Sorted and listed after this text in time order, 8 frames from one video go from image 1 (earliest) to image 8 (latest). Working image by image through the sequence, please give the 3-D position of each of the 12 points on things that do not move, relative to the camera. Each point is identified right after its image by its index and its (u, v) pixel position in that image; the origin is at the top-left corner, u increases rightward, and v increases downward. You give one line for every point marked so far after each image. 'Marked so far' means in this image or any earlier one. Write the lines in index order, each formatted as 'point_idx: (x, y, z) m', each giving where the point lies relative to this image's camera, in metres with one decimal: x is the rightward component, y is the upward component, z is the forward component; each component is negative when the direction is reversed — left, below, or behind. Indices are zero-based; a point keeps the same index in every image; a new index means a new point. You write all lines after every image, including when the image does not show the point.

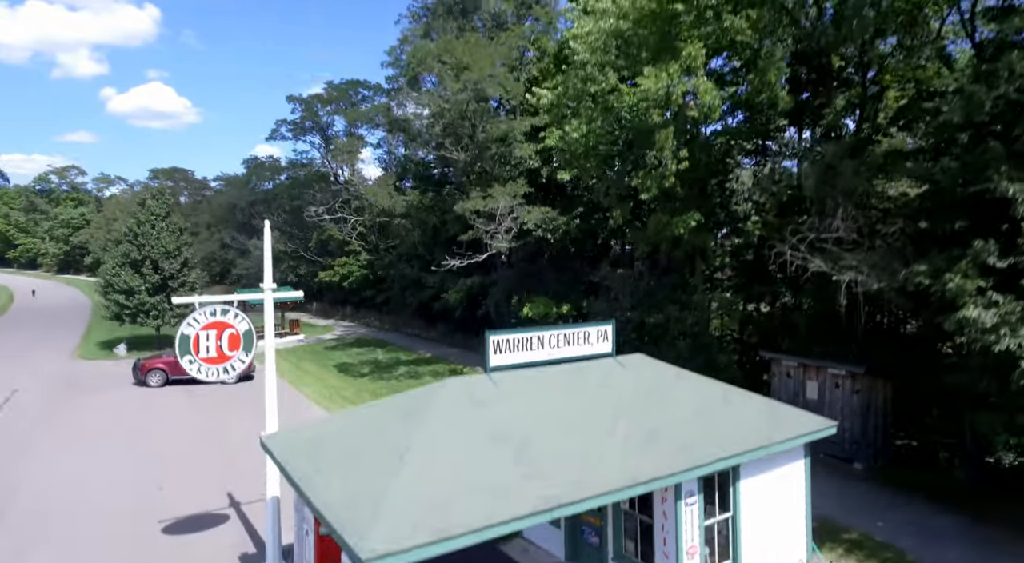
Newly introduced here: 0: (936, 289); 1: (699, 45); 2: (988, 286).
0: (+6.1, -0.1, +9.3) m
1: (+3.7, +4.6, +12.8) m
2: (+6.5, 0.0, +8.8) m
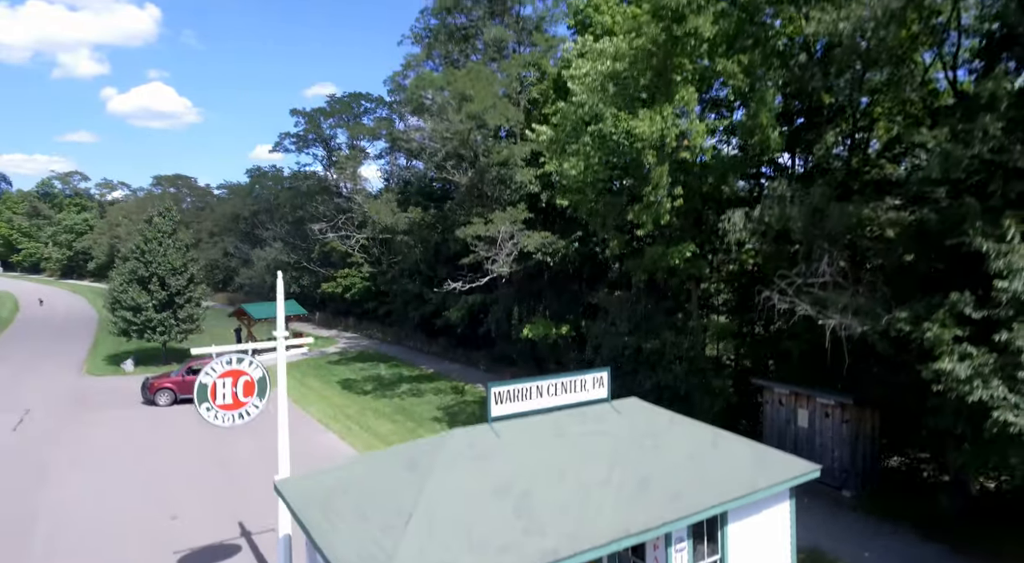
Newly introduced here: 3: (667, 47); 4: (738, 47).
0: (+6.1, -0.8, +9.7) m
1: (+3.7, +3.9, +13.3) m
2: (+6.5, -0.7, +9.3) m
3: (+3.3, +4.9, +13.5) m
4: (+4.6, +4.8, +13.2) m
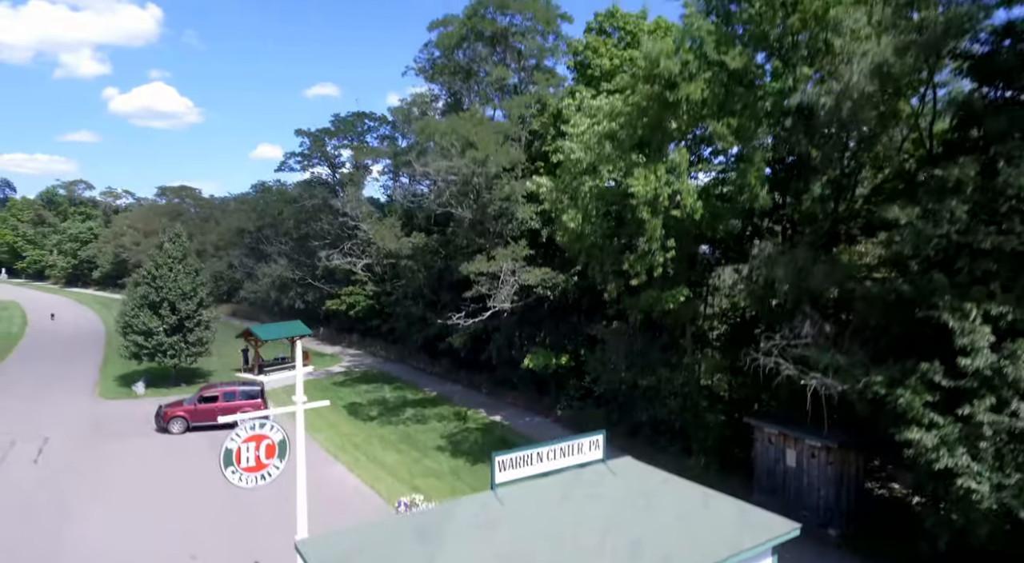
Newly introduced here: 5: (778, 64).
0: (+6.1, -1.9, +10.5) m
1: (+3.7, +2.8, +14.0) m
2: (+6.5, -1.8, +10.0) m
3: (+3.3, +3.8, +14.2) m
4: (+4.6, +3.7, +13.9) m
5: (+5.5, +4.5, +13.5) m
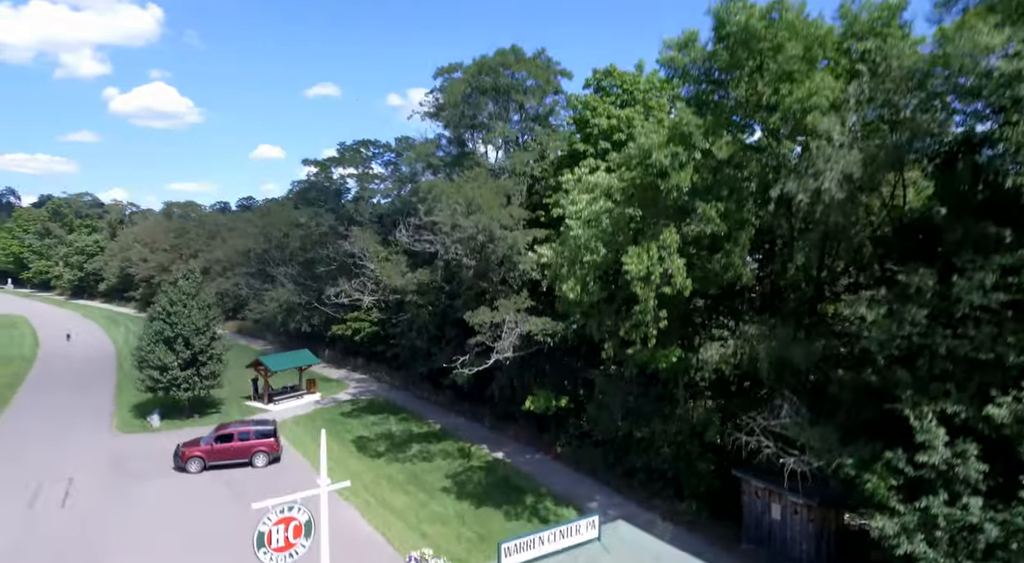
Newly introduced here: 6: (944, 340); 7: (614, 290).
0: (+6.2, -3.5, +11.5) m
1: (+3.8, +1.2, +15.1) m
2: (+6.6, -3.5, +11.1) m
3: (+3.4, +2.1, +15.3) m
4: (+4.7, +2.0, +15.0) m
5: (+5.6, +2.8, +14.6) m
6: (+7.2, -1.0, +10.8) m
7: (+2.7, -0.2, +17.0) m
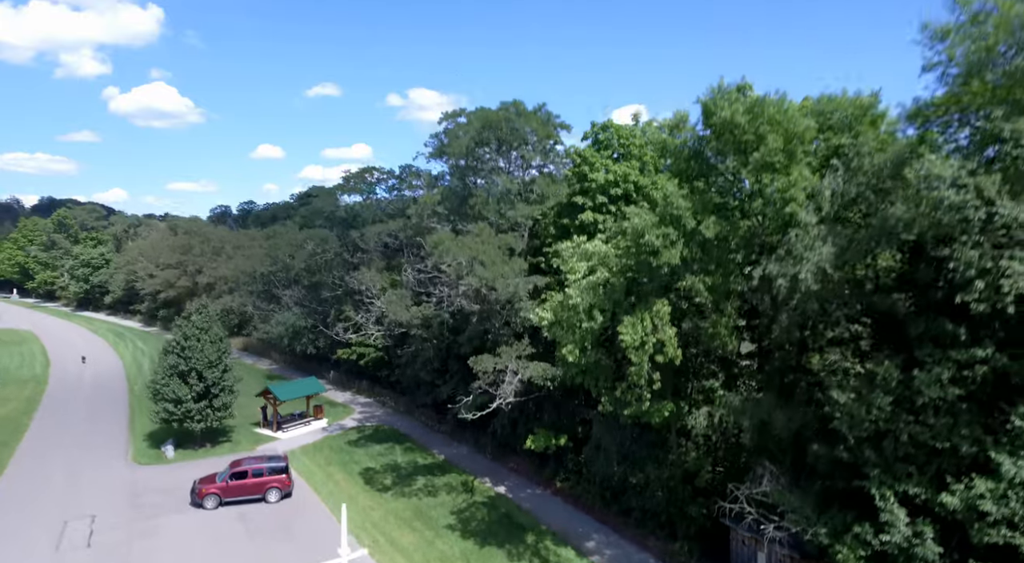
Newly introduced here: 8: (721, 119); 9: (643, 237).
0: (+6.2, -5.2, +12.7) m
1: (+3.8, -0.5, +16.2) m
2: (+6.6, -5.2, +12.2) m
3: (+3.4, +0.4, +16.5) m
4: (+4.8, +0.3, +16.1) m
5: (+5.7, +1.1, +15.7) m
6: (+7.2, -2.7, +11.9) m
7: (+2.7, -1.9, +18.2) m
8: (+4.8, +3.7, +15.1) m
9: (+3.2, +1.1, +16.0) m
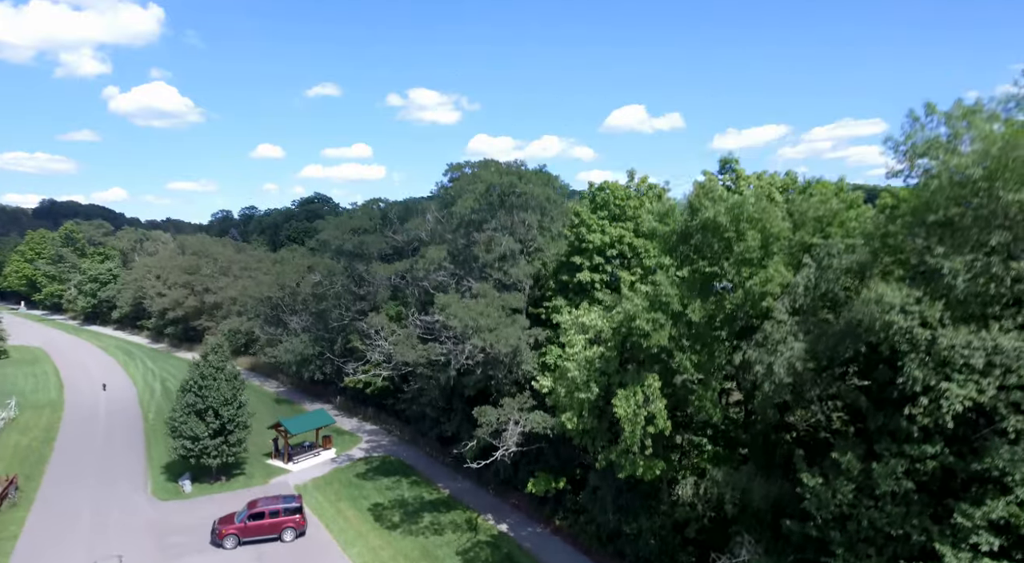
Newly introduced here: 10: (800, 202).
0: (+6.3, -7.4, +14.2) m
1: (+3.9, -2.6, +17.7) m
2: (+6.7, -7.3, +13.7) m
3: (+3.5, -1.7, +18.0) m
4: (+4.8, -1.8, +17.6) m
5: (+5.8, -1.0, +17.2) m
6: (+7.3, -4.8, +13.4) m
7: (+2.8, -4.1, +19.7) m
8: (+4.9, +1.6, +16.6) m
9: (+3.3, -1.0, +17.5) m
10: (+7.4, +2.0, +16.8) m
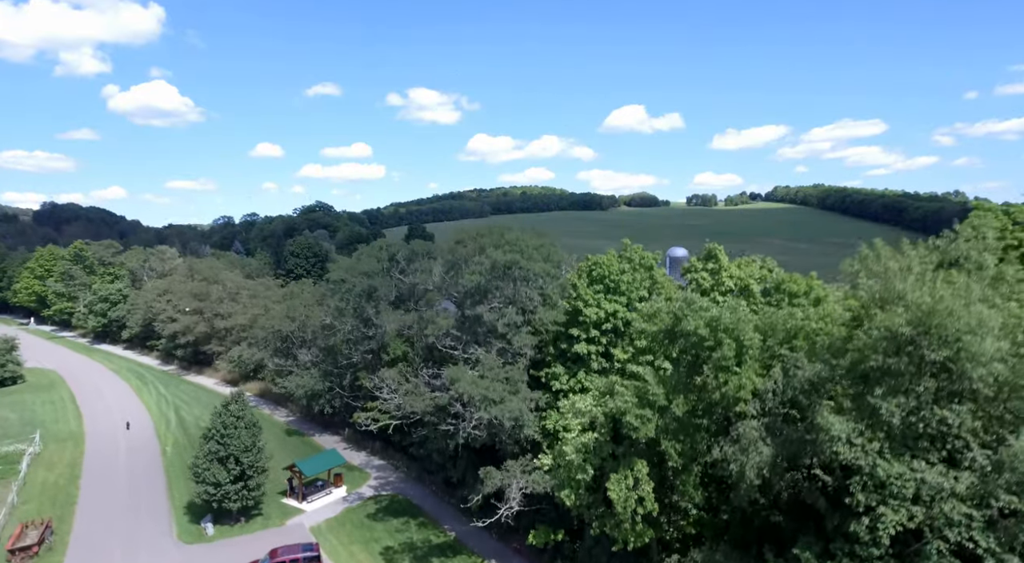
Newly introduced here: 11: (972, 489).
0: (+6.4, -10.3, +16.4) m
1: (+4.0, -5.6, +19.9) m
2: (+6.8, -10.3, +15.9) m
3: (+3.6, -4.6, +20.1) m
4: (+5.0, -4.8, +19.8) m
5: (+5.9, -4.0, +19.4) m
6: (+7.4, -7.8, +15.6) m
7: (+2.9, -7.0, +21.8) m
8: (+5.0, -1.3, +18.7) m
9: (+3.4, -4.0, +19.7) m
10: (+7.5, -1.0, +19.0) m
11: (+9.4, -4.3, +13.3) m
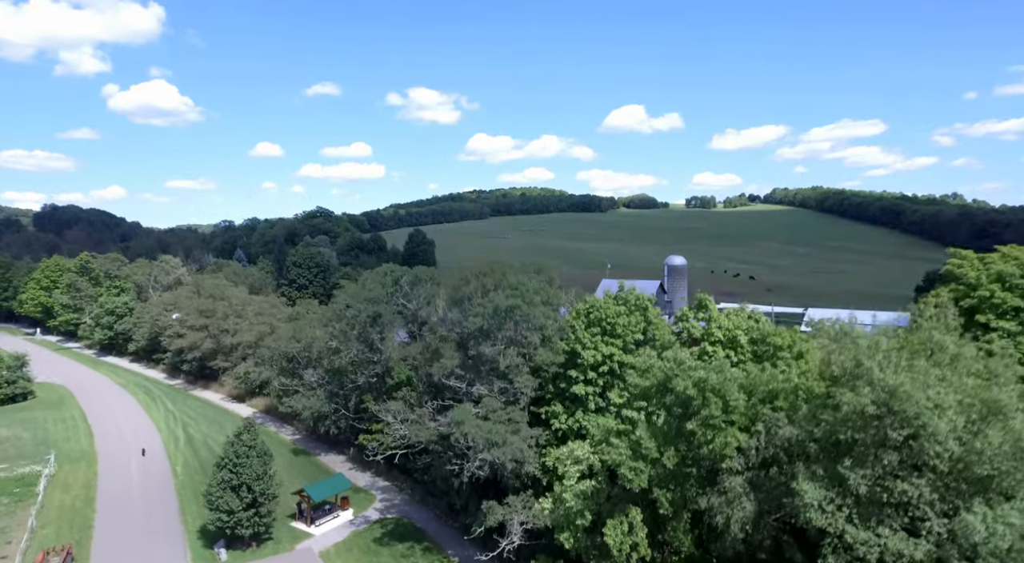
0: (+6.5, -12.3, +17.8) m
1: (+4.1, -7.6, +21.4) m
2: (+6.9, -12.2, +17.3) m
3: (+3.7, -6.6, +21.6) m
4: (+5.0, -6.7, +21.3) m
5: (+6.0, -5.9, +20.9) m
6: (+7.5, -9.7, +17.1) m
7: (+3.0, -9.0, +23.3) m
8: (+5.1, -3.3, +20.2) m
9: (+3.5, -6.0, +21.2) m
10: (+7.6, -2.9, +20.4) m
11: (+9.5, -6.2, +14.8) m
